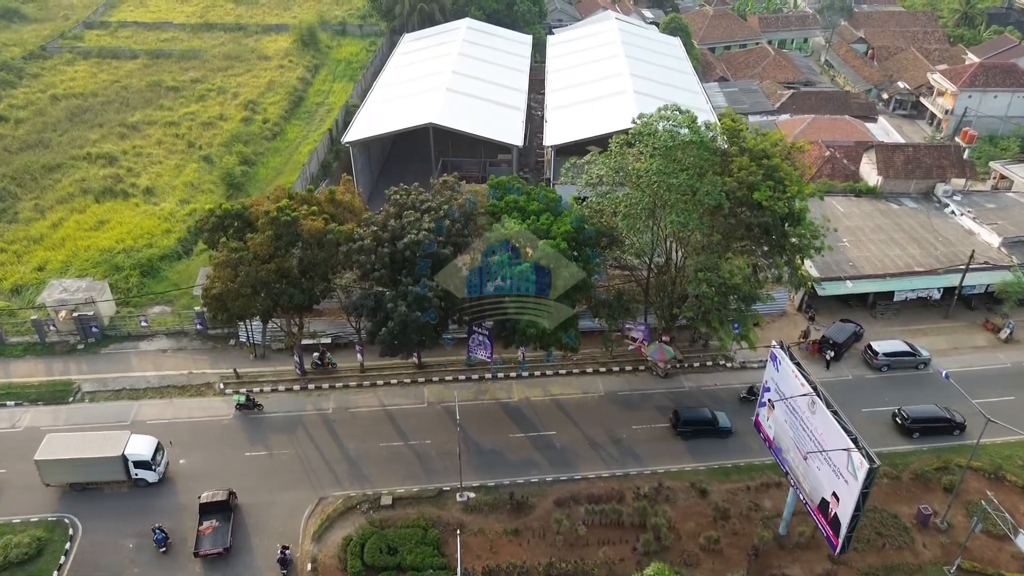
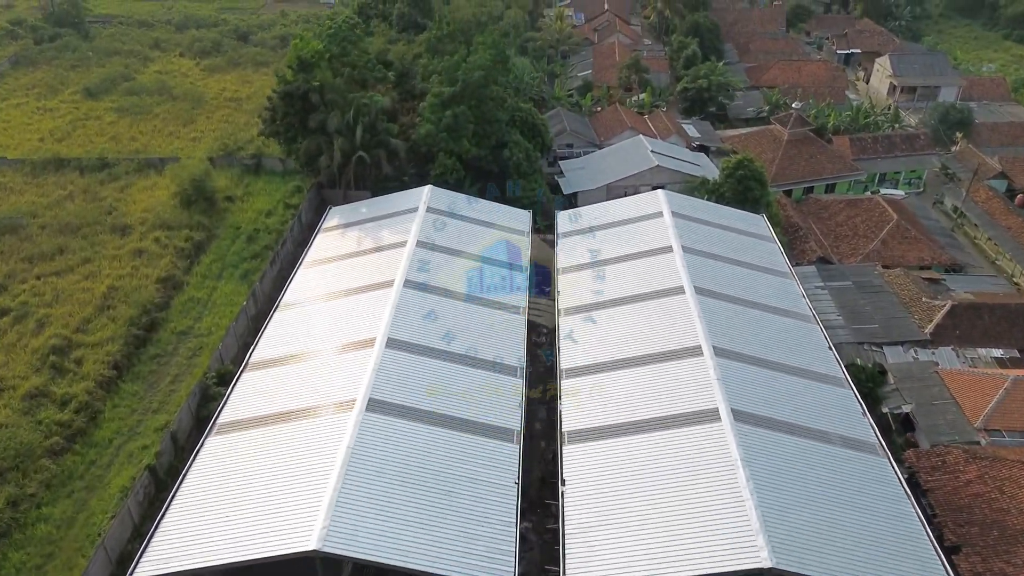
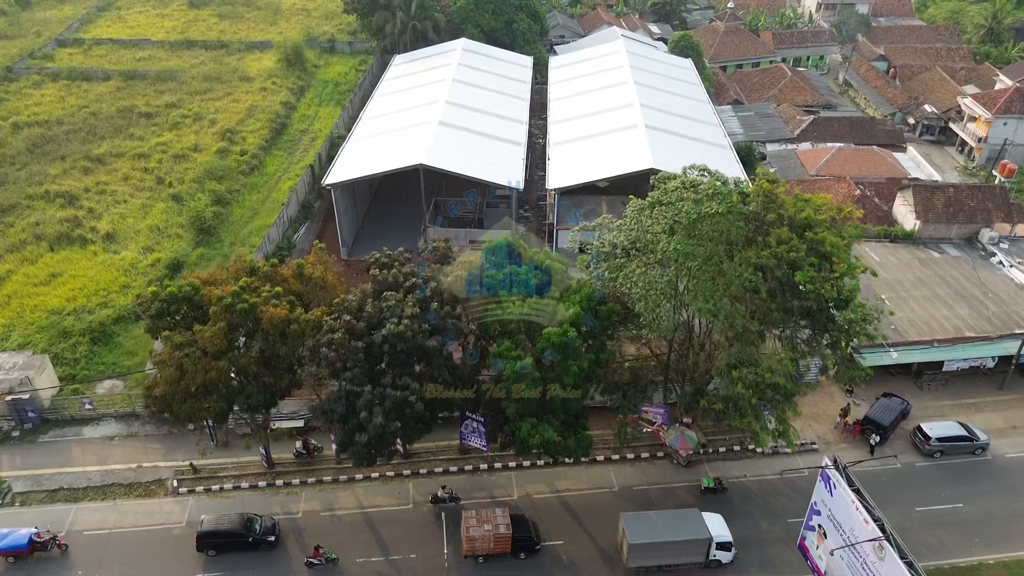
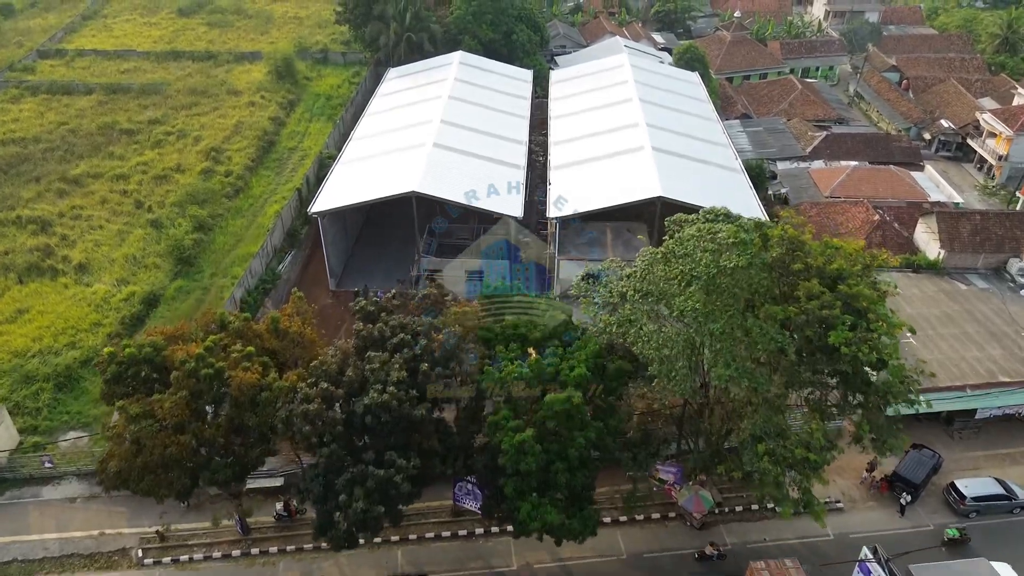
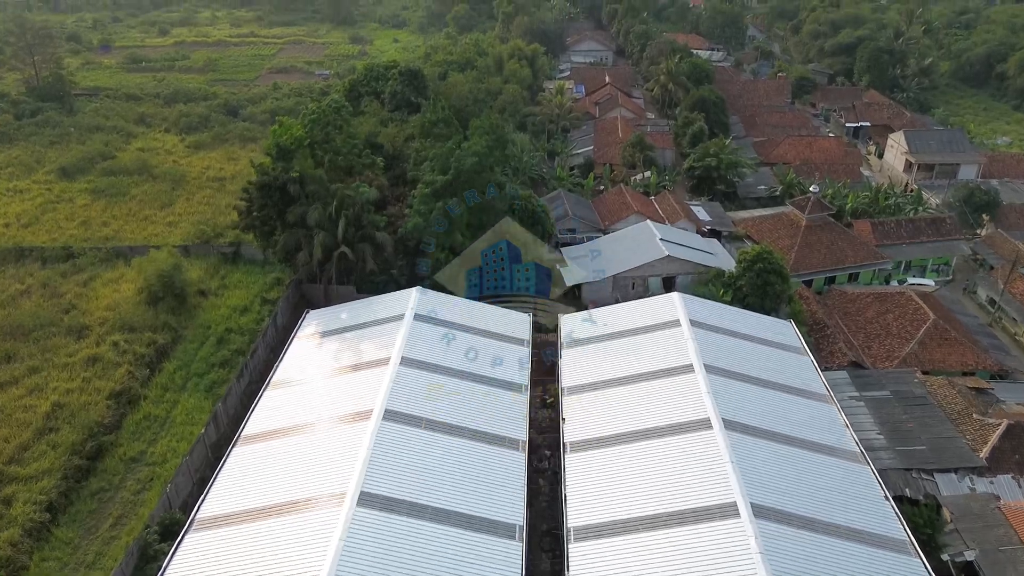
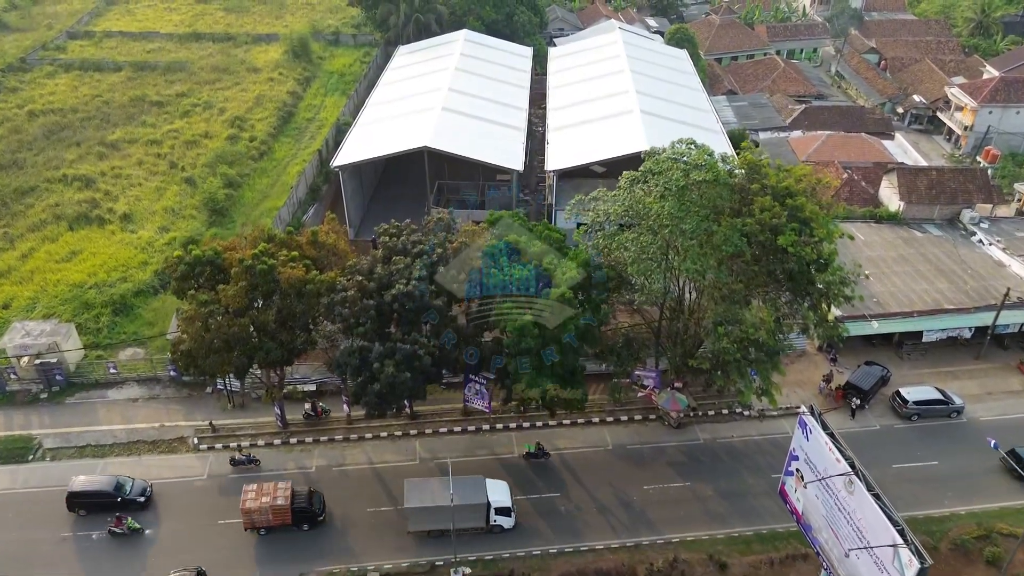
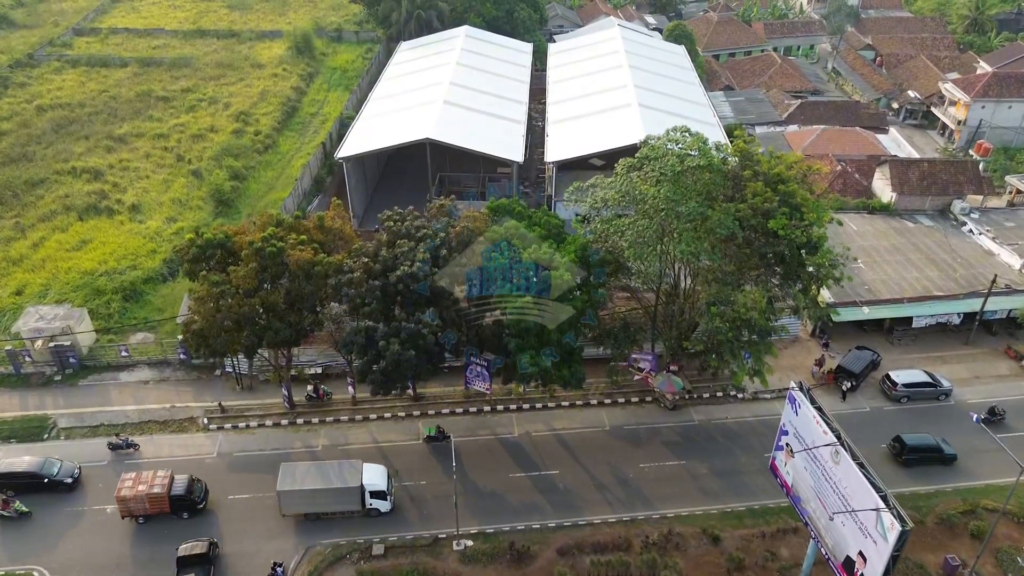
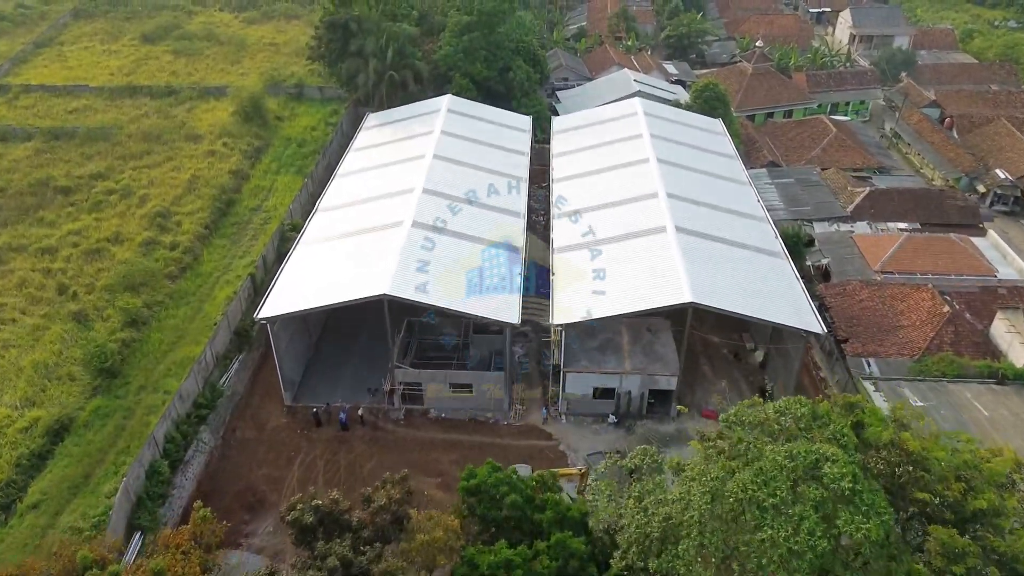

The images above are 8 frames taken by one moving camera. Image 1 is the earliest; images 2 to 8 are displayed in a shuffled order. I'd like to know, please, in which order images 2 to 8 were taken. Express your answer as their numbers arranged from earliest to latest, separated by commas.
7, 6, 3, 4, 8, 2, 5
